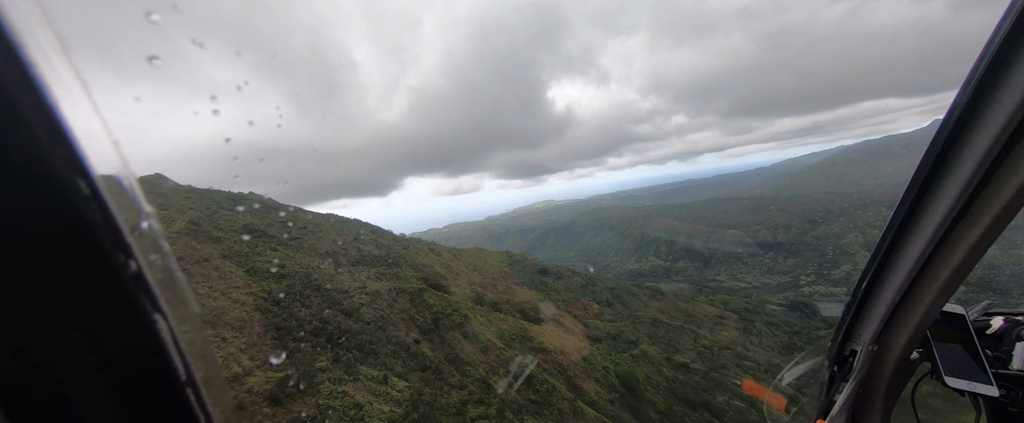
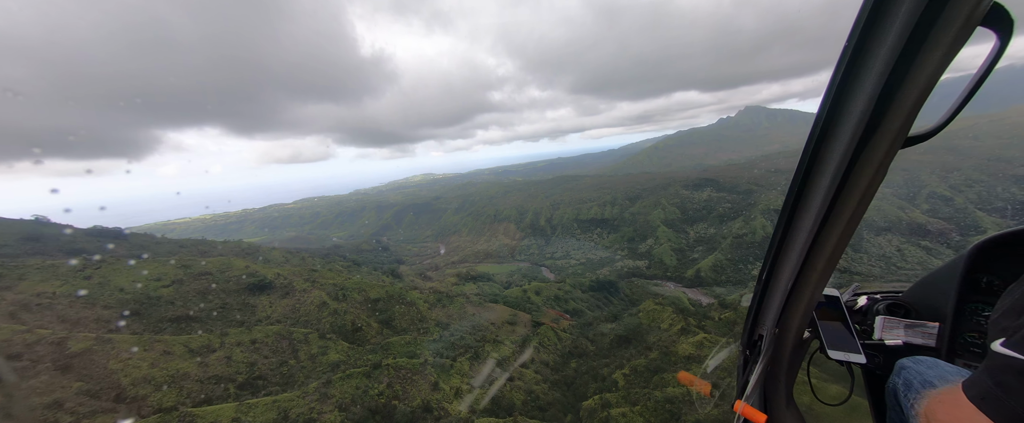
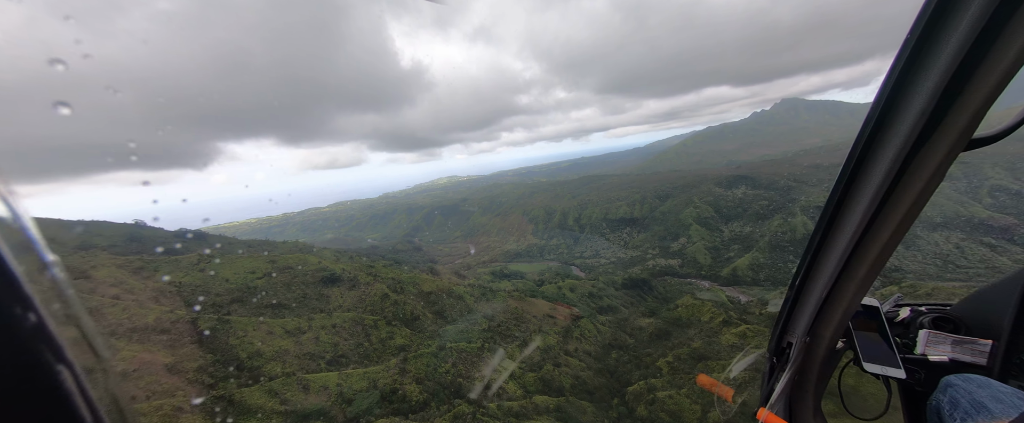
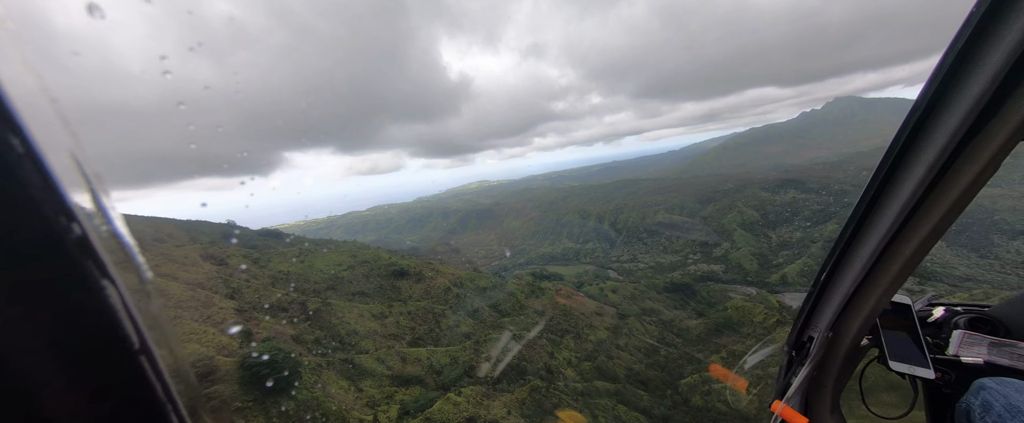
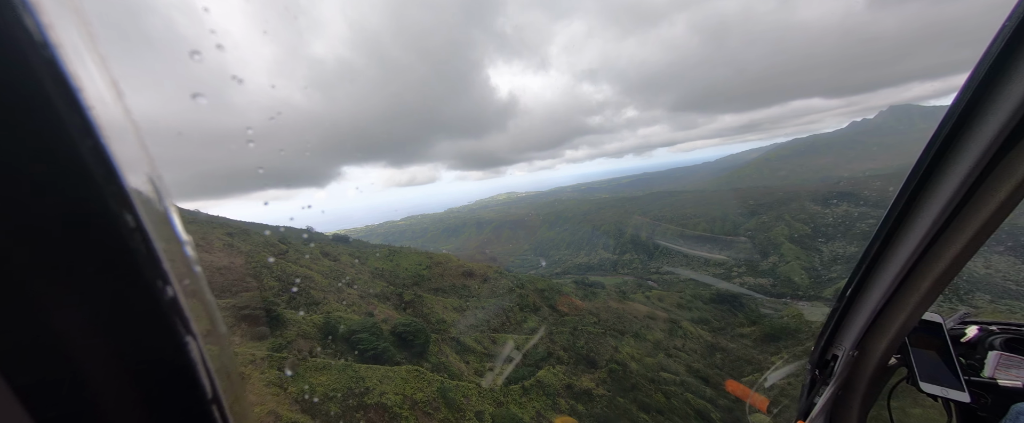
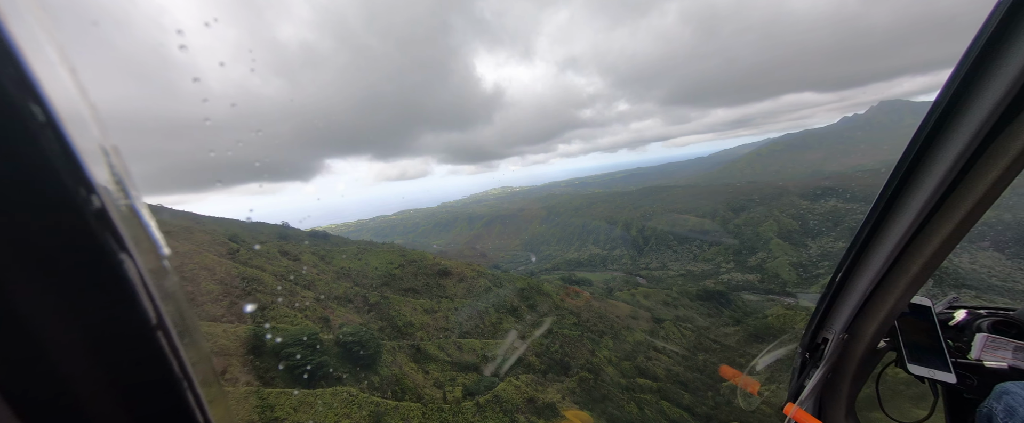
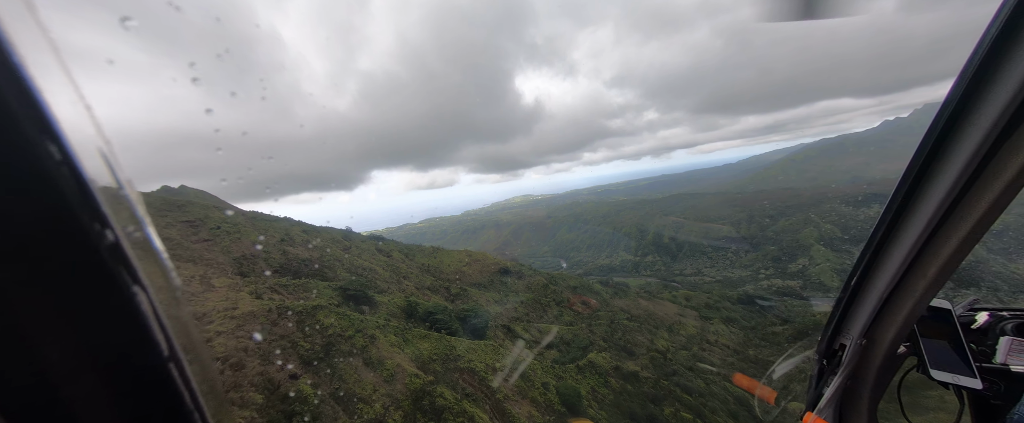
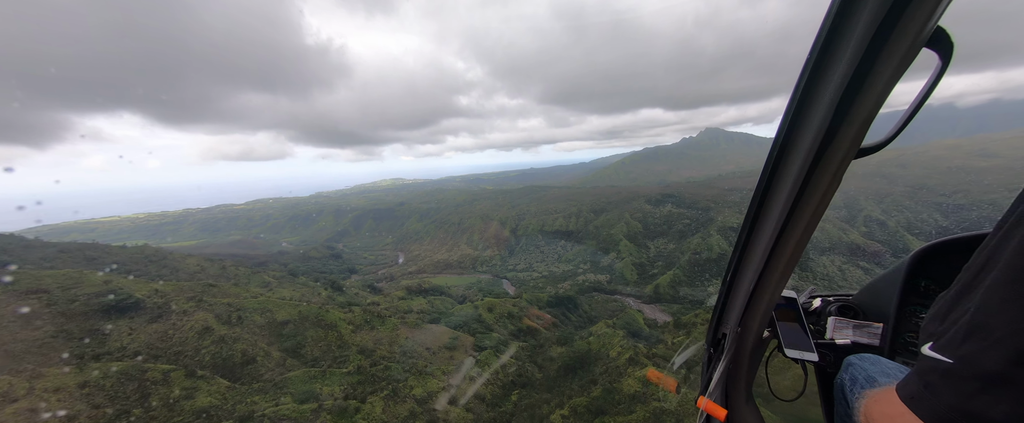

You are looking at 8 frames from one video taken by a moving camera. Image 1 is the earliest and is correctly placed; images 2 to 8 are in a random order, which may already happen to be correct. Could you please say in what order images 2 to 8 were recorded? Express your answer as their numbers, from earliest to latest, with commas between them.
7, 5, 6, 4, 3, 2, 8
